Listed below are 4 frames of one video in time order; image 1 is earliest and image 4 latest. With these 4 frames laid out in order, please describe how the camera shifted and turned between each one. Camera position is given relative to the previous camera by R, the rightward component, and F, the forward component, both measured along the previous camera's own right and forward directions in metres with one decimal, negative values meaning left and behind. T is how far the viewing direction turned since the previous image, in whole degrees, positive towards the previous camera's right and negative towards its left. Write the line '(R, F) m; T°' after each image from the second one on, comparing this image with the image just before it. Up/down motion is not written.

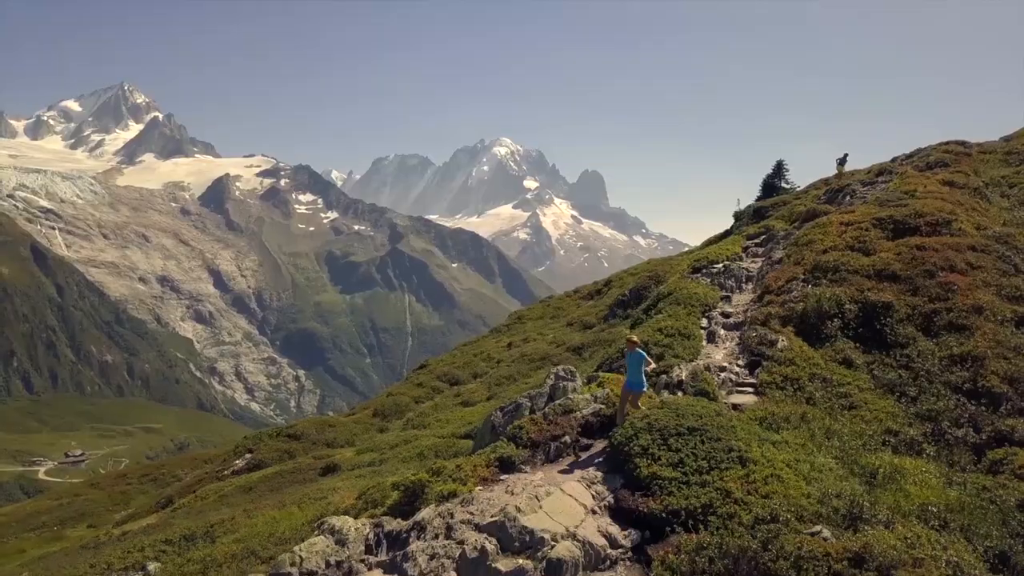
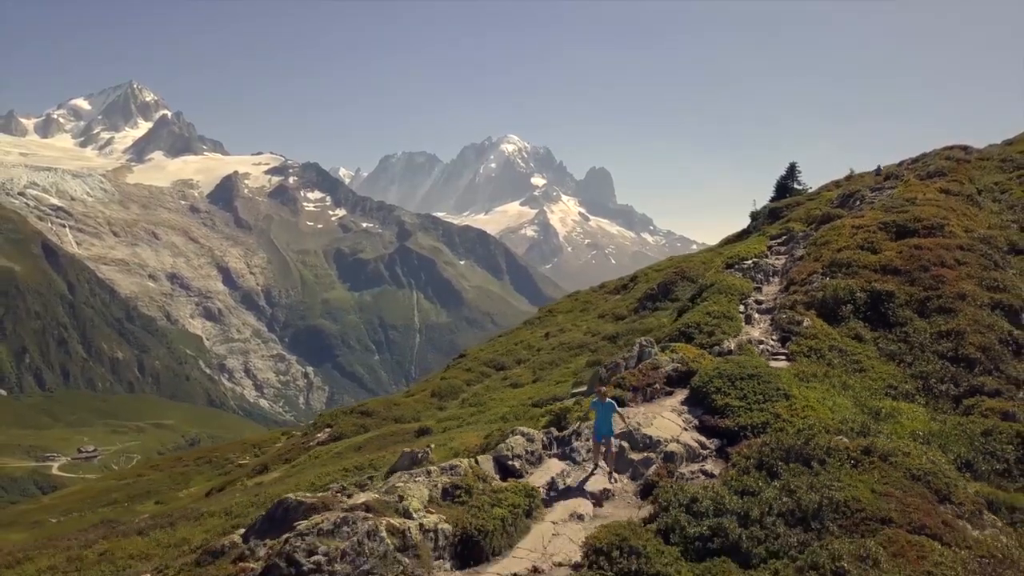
(-4.3, -8.1) m; -1°
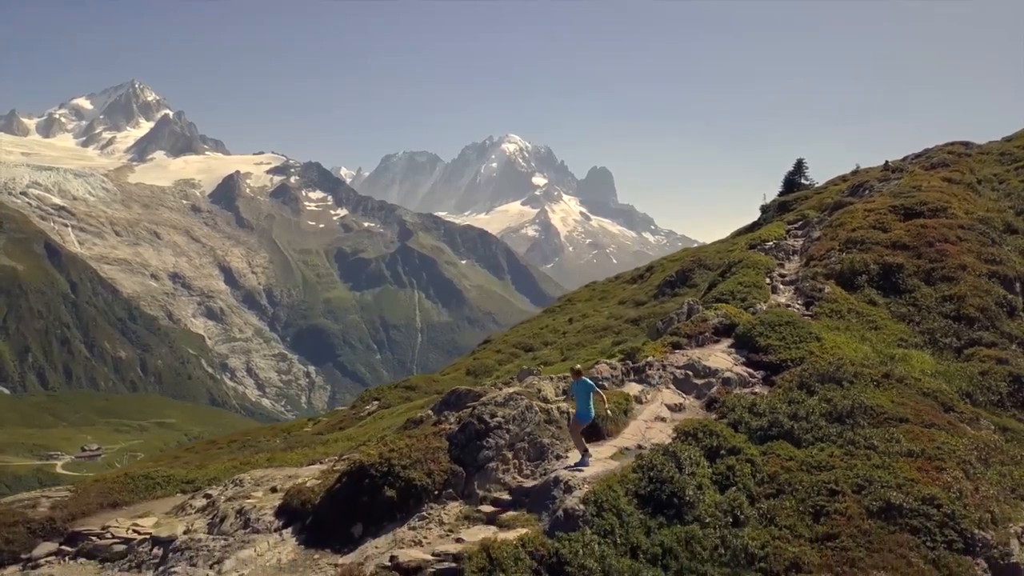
(-3.7, -5.4) m; 0°
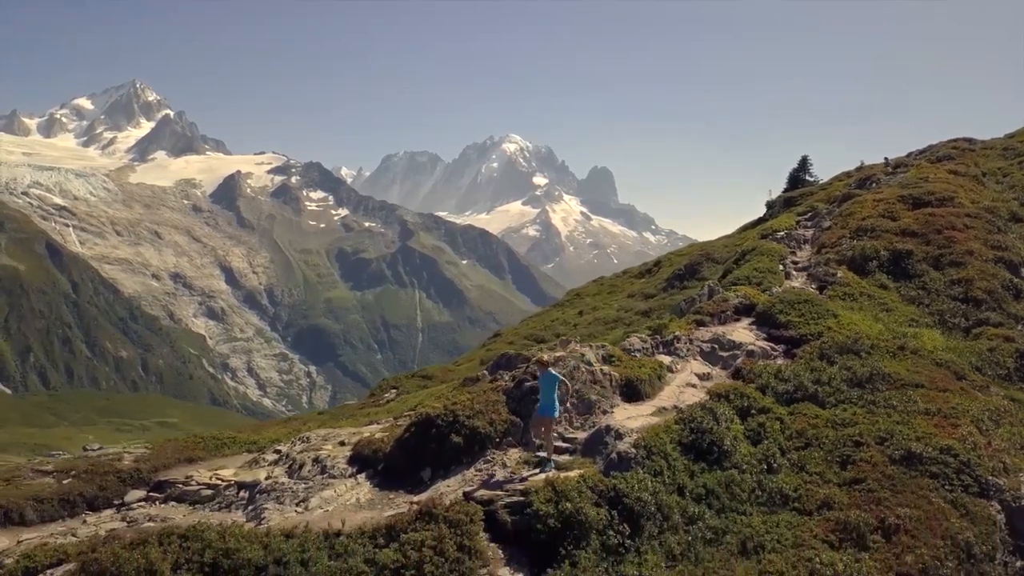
(-1.6, -1.7) m; 0°
